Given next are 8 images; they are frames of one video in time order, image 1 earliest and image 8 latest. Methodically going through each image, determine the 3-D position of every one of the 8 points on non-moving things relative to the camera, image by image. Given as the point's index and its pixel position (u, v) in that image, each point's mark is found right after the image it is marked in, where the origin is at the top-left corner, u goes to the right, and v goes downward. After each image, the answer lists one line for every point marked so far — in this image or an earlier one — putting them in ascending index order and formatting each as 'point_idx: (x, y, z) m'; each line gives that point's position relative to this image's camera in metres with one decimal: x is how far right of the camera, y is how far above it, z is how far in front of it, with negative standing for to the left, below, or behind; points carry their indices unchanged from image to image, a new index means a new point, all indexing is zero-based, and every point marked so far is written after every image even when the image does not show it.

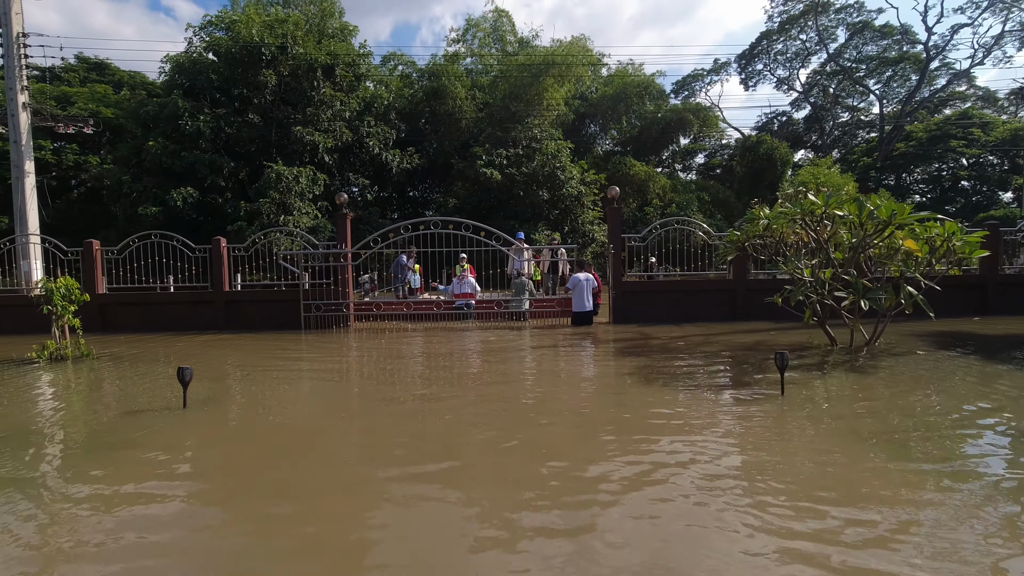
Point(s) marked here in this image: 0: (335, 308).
0: (-3.5, -0.4, +10.8) m
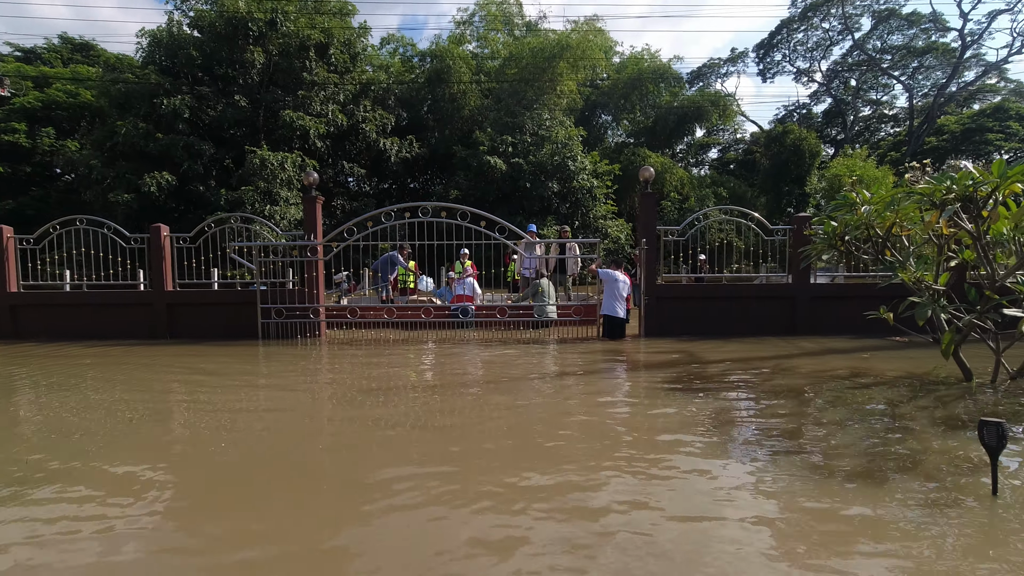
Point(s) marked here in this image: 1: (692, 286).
0: (-3.4, -0.4, +8.8) m
1: (+2.9, 0.0, +8.9) m
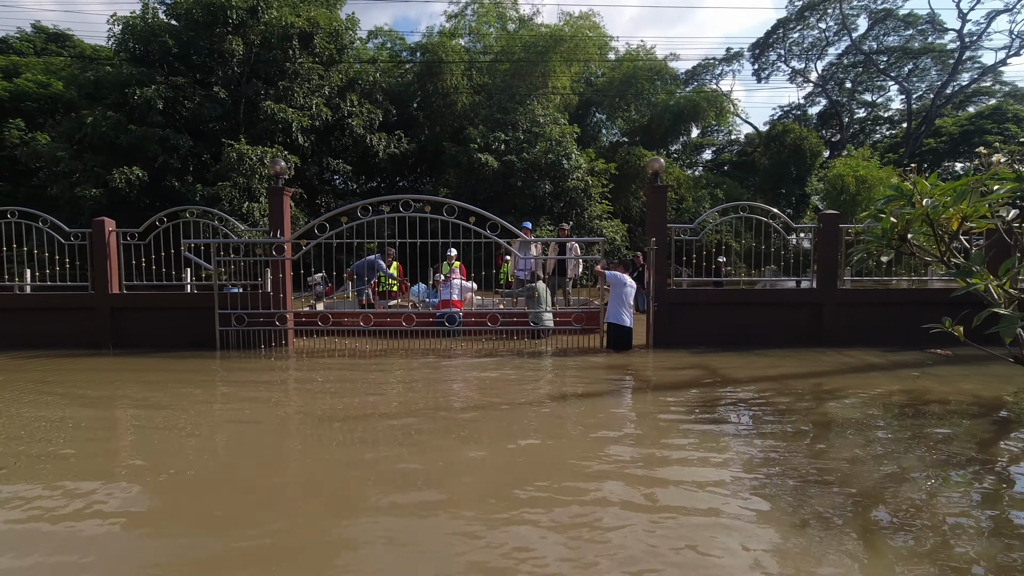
0: (-3.5, -0.5, +7.7) m
1: (+2.8, 0.0, +8.0) m
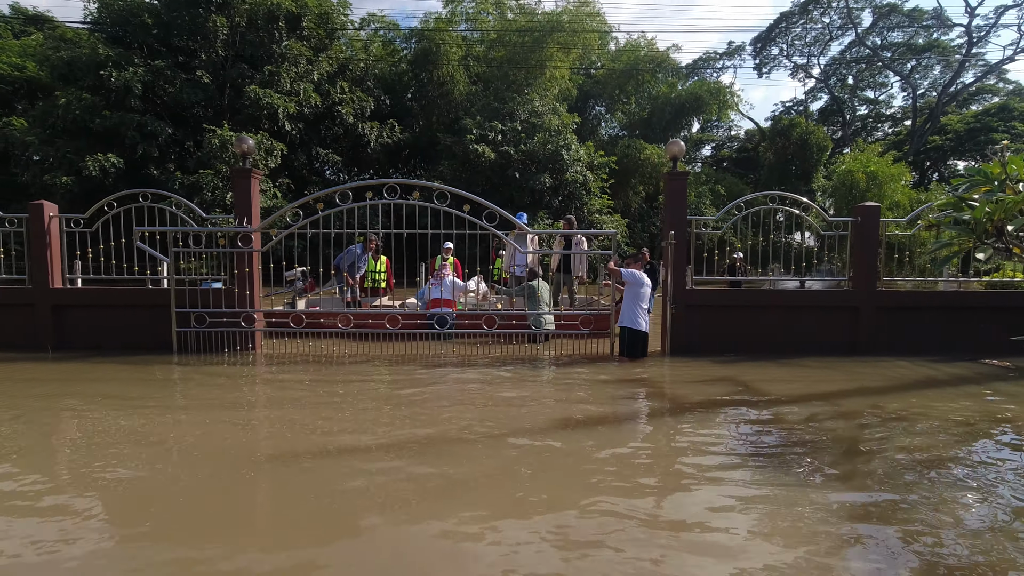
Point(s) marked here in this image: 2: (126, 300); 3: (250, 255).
0: (-3.5, -0.4, +6.8) m
1: (+2.8, 0.0, +7.1) m
2: (-4.7, -0.1, +6.7) m
3: (-3.2, +0.4, +6.7) m
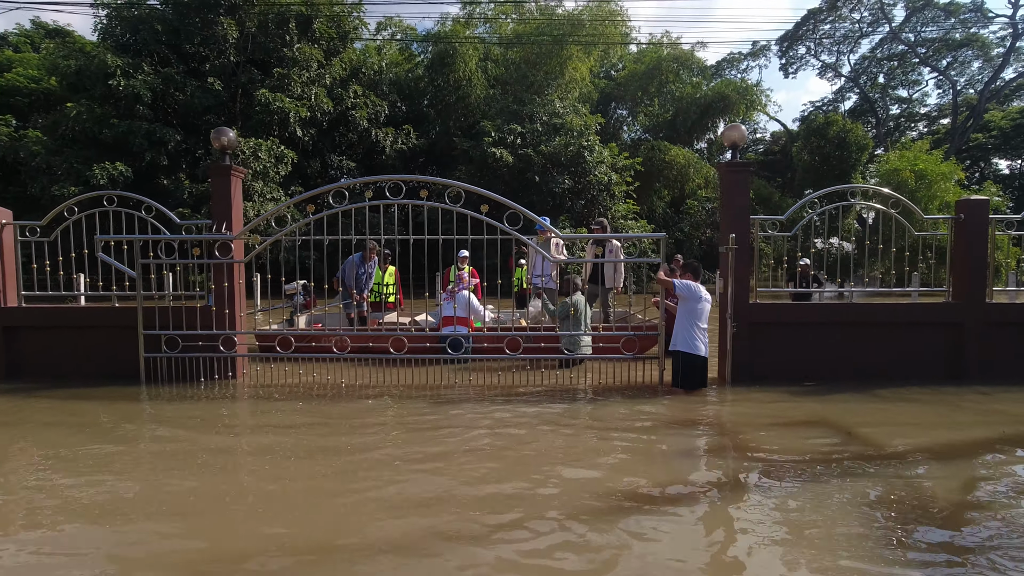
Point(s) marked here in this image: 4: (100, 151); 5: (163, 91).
0: (-3.2, -0.6, +5.8) m
1: (+3.1, -0.2, +5.9) m
2: (-4.4, -0.3, +5.7) m
3: (-2.9, +0.2, +5.7) m
4: (-14.8, +4.9, +19.8) m
5: (-12.4, +7.0, +19.5) m
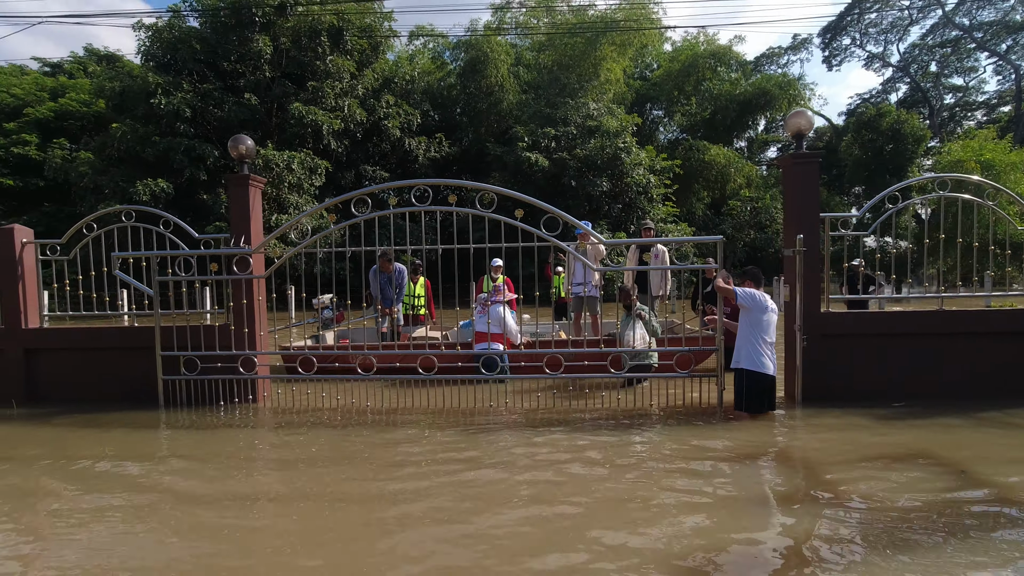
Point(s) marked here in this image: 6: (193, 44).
0: (-2.8, -0.8, +5.4) m
1: (+3.5, -0.2, +5.1) m
2: (-4.0, -0.5, +5.5) m
3: (-2.5, +0.1, +5.4) m
4: (-13.6, +4.4, +20.2) m
5: (-11.2, +6.5, +19.9) m
6: (-11.7, +8.9, +20.2) m
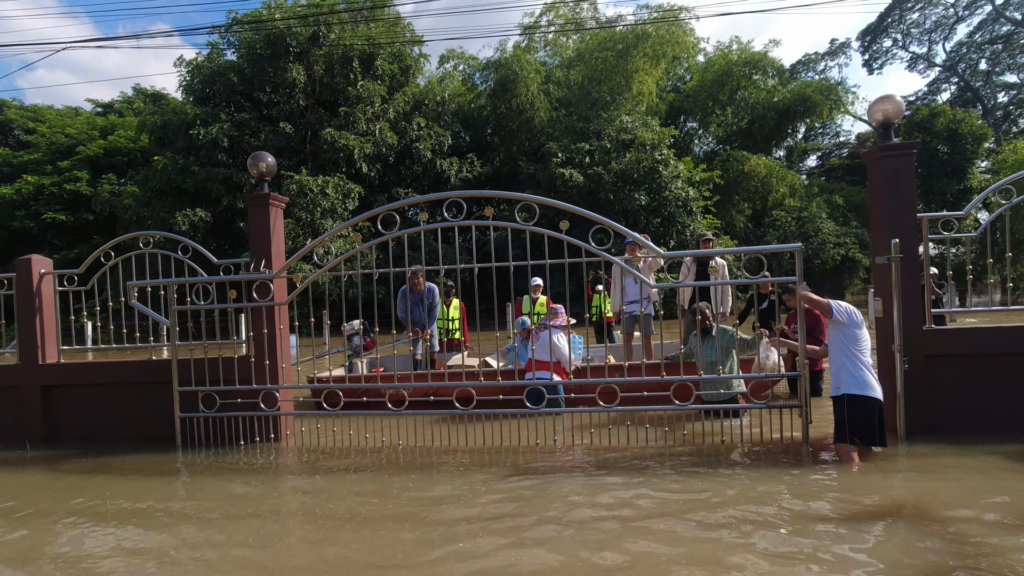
0: (-2.4, -1.0, +5.0) m
1: (+3.8, -0.3, +4.3) m
2: (-3.6, -0.8, +5.1) m
3: (-2.2, -0.2, +4.9) m
4: (-12.3, +3.3, +20.6) m
5: (-10.0, +5.5, +20.2) m
6: (-10.6, +7.9, +20.6) m
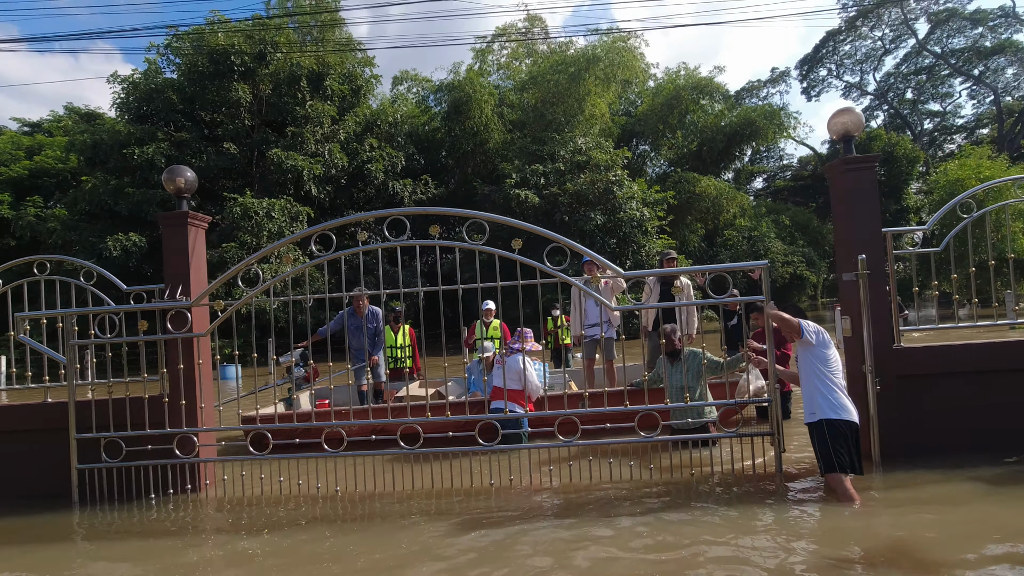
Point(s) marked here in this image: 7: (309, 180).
0: (-2.8, -1.3, +4.4) m
1: (+3.5, -0.5, +4.2) m
2: (-4.0, -1.1, +4.4) m
3: (-2.5, -0.4, +4.4) m
4: (-13.9, +2.3, +19.4) m
5: (-11.6, +4.5, +19.2) m
6: (-12.2, +6.9, +19.6) m
7: (-7.2, +3.9, +19.6) m
